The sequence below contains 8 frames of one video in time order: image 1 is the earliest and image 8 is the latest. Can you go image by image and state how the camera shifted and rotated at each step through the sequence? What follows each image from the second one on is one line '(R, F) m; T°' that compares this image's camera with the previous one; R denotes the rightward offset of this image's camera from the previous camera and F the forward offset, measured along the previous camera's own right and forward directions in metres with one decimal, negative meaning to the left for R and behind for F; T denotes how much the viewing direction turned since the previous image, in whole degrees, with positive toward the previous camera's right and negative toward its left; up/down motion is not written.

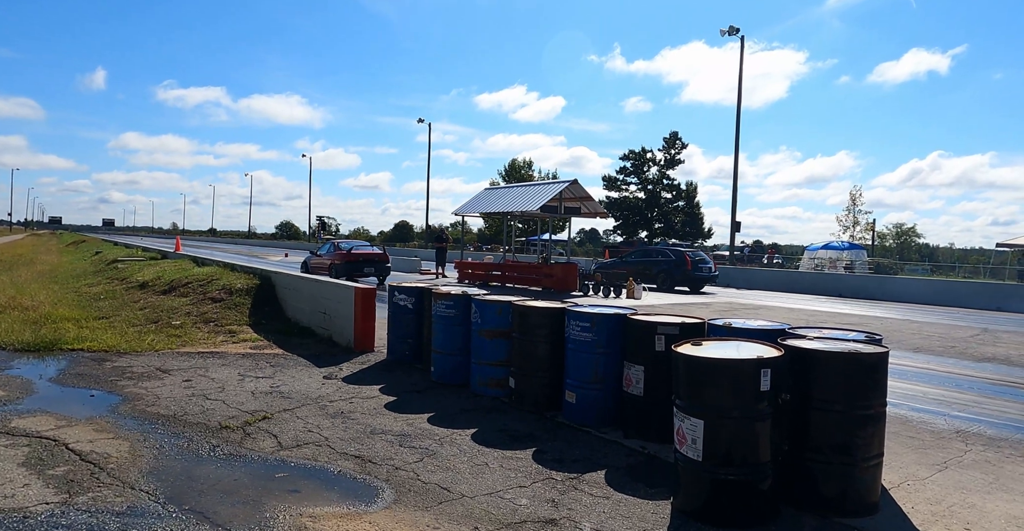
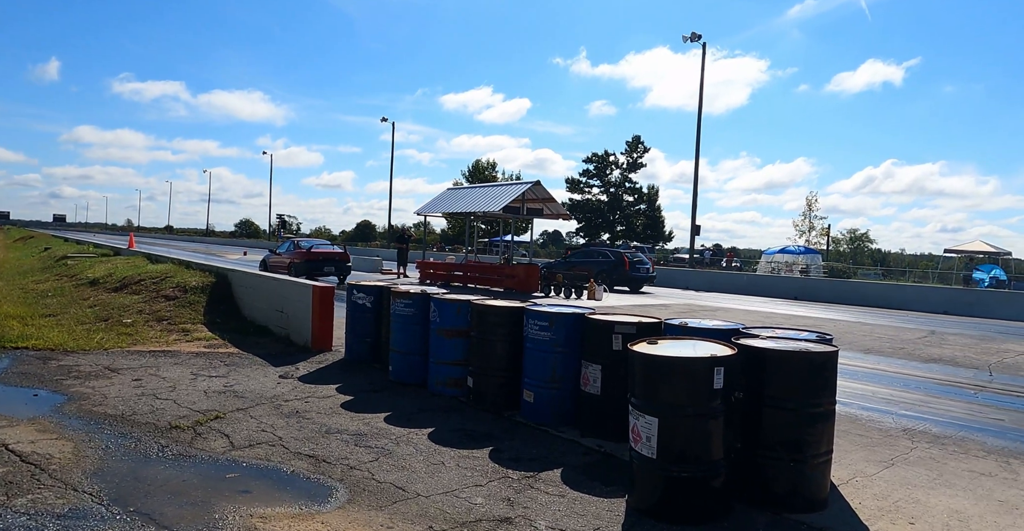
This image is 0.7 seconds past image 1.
(0.0, 0.0) m; +3°
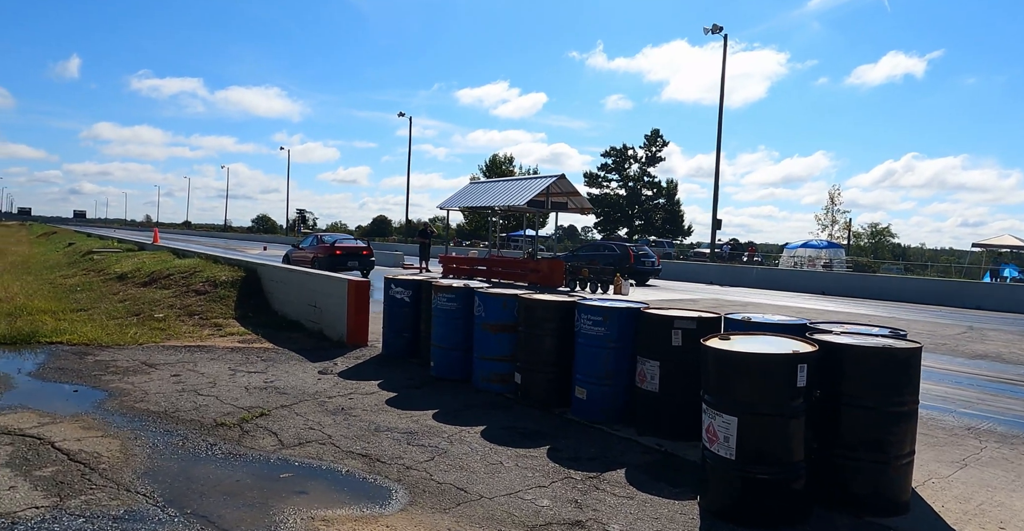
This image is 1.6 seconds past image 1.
(-0.3, +0.2) m; -1°
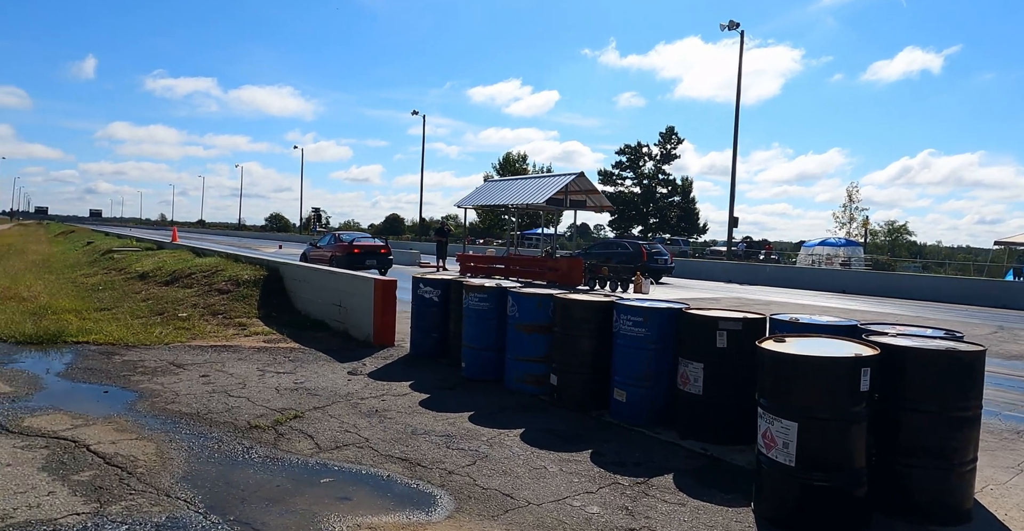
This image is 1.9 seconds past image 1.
(-0.2, +0.1) m; -1°
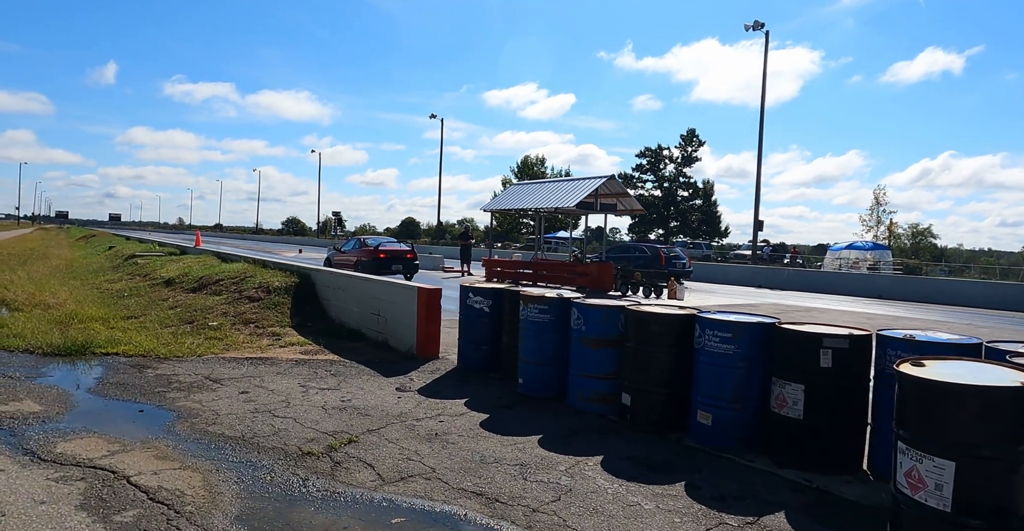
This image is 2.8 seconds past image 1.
(-0.5, +0.5) m; -1°
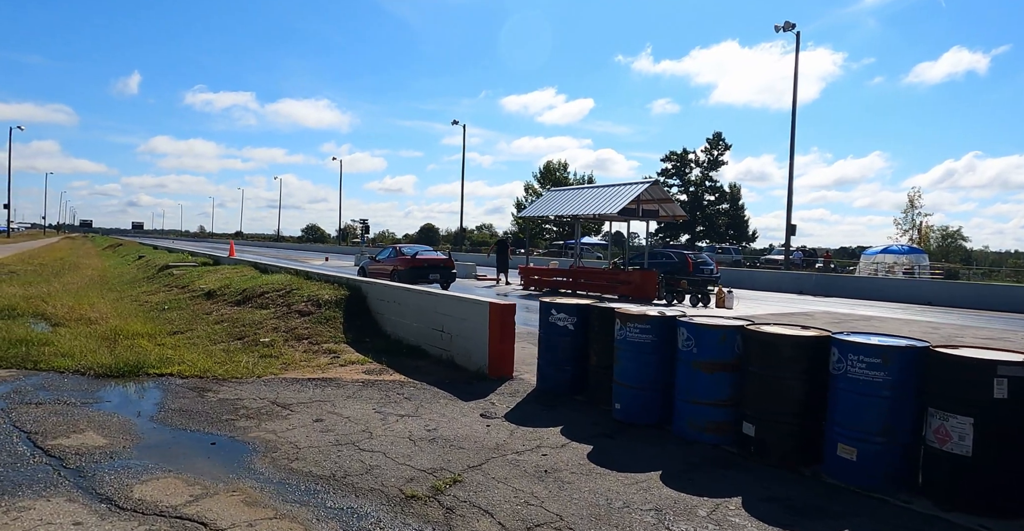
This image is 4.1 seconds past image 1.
(-0.7, +0.6) m; -1°
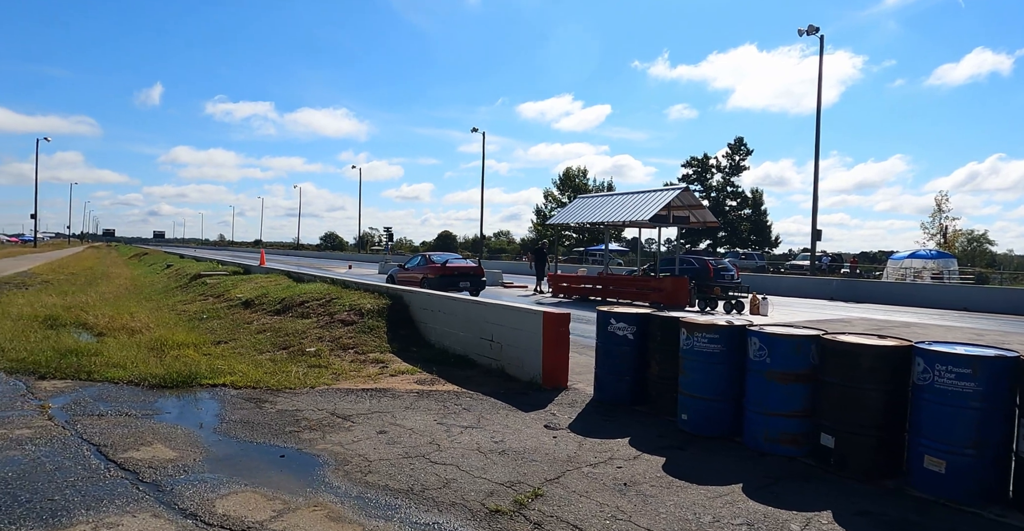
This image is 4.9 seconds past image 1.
(-0.4, +0.1) m; -1°
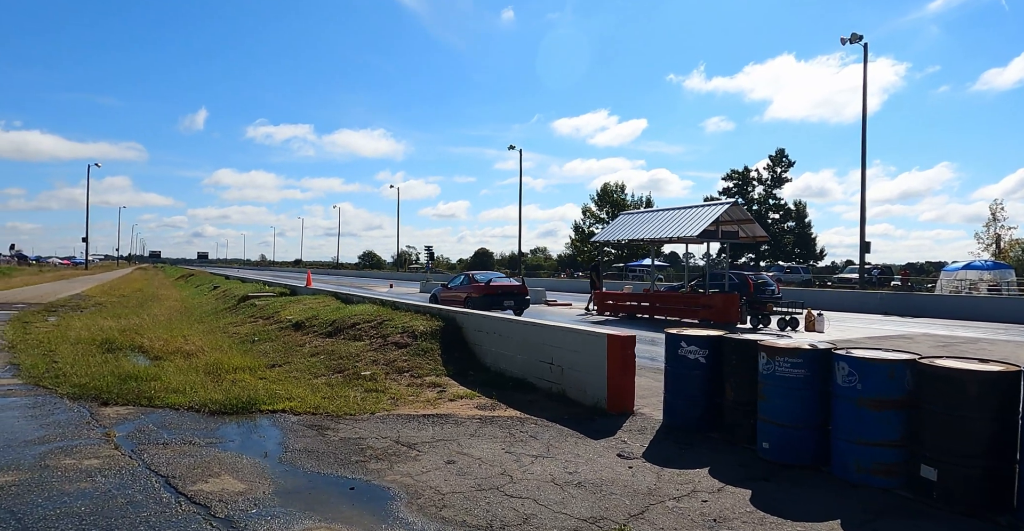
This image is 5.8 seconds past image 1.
(-0.3, +0.2) m; -3°
